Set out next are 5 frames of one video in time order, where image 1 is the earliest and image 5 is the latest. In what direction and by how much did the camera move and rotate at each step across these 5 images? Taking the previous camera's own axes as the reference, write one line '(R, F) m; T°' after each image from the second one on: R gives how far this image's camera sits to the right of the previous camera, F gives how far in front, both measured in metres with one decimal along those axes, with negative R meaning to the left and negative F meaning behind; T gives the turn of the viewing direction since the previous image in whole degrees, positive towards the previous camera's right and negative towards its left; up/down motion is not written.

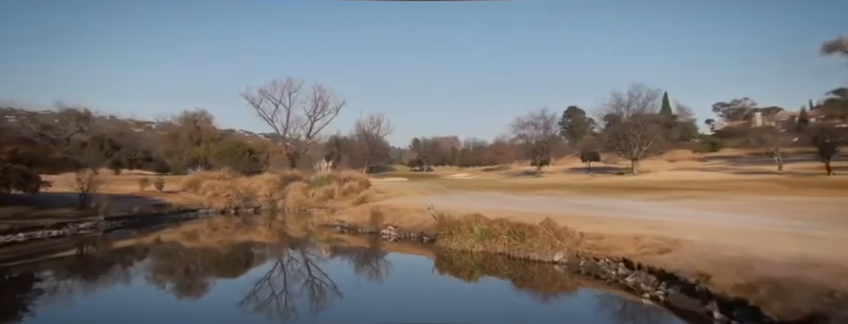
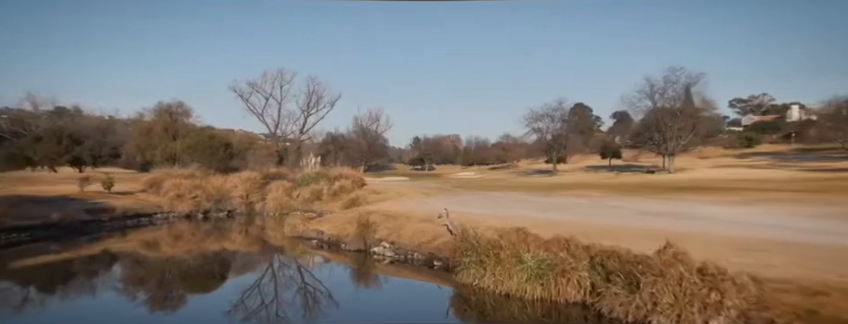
(-0.1, +1.8) m; 0°
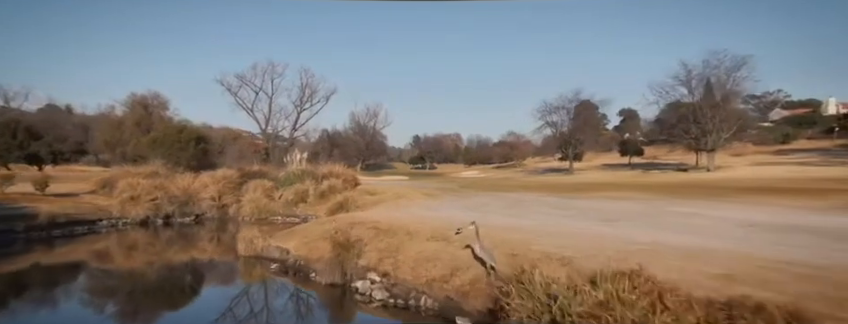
(-0.1, +1.5) m; 0°
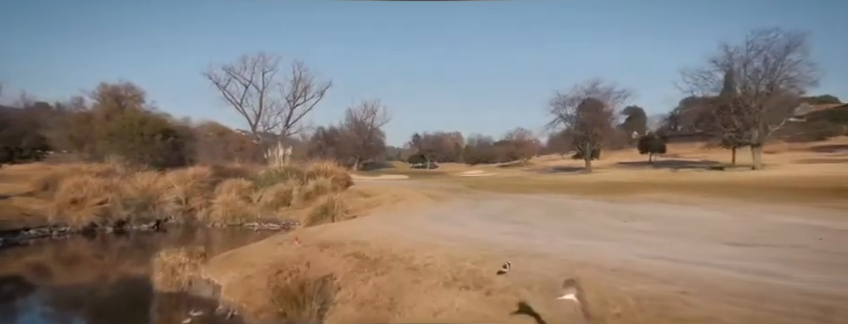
(-0.1, +1.3) m; 0°
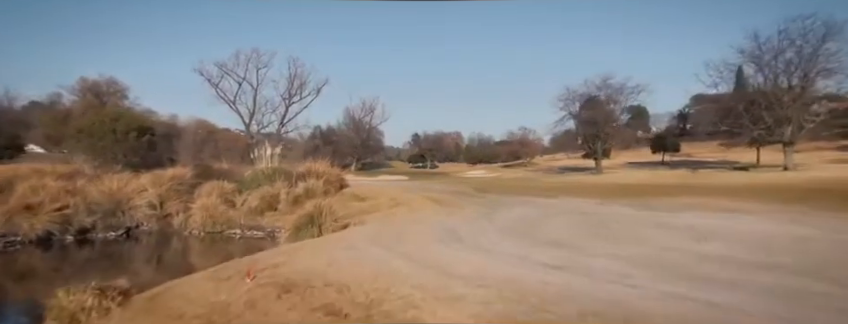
(0.0, +0.8) m; 0°
